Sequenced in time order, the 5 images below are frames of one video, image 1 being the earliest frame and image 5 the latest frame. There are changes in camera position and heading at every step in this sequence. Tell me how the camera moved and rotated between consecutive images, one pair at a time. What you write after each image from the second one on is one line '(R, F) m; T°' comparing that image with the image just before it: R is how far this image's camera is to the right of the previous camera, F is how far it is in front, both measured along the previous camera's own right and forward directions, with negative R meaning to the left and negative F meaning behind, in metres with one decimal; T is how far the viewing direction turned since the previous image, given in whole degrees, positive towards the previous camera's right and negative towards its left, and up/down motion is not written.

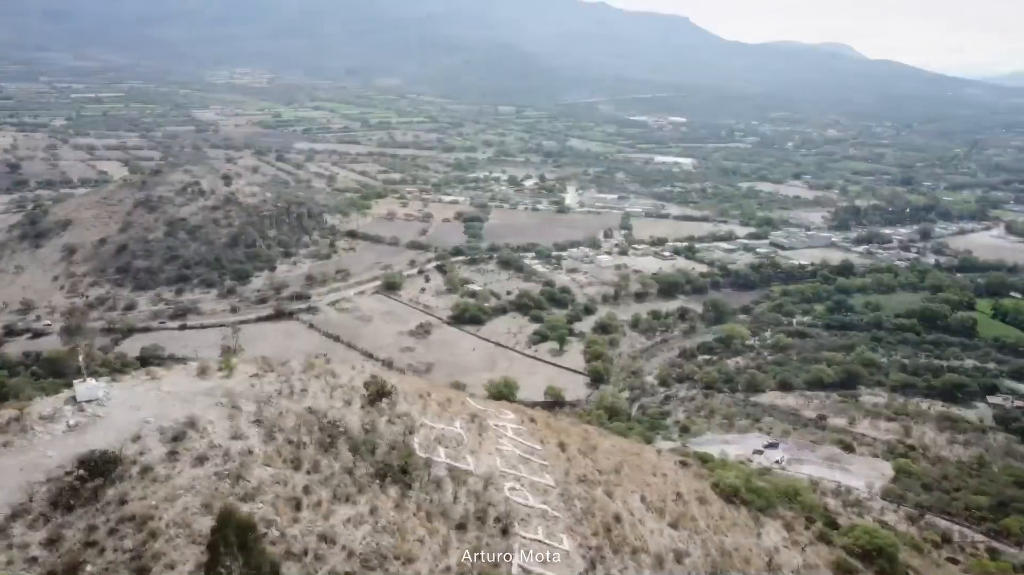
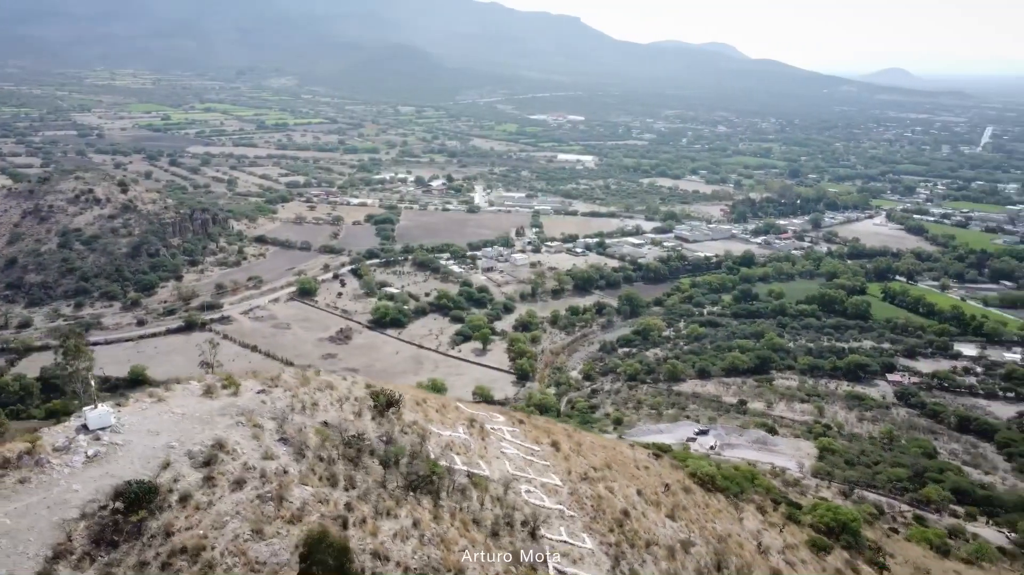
(-0.6, 0.0) m; +7°
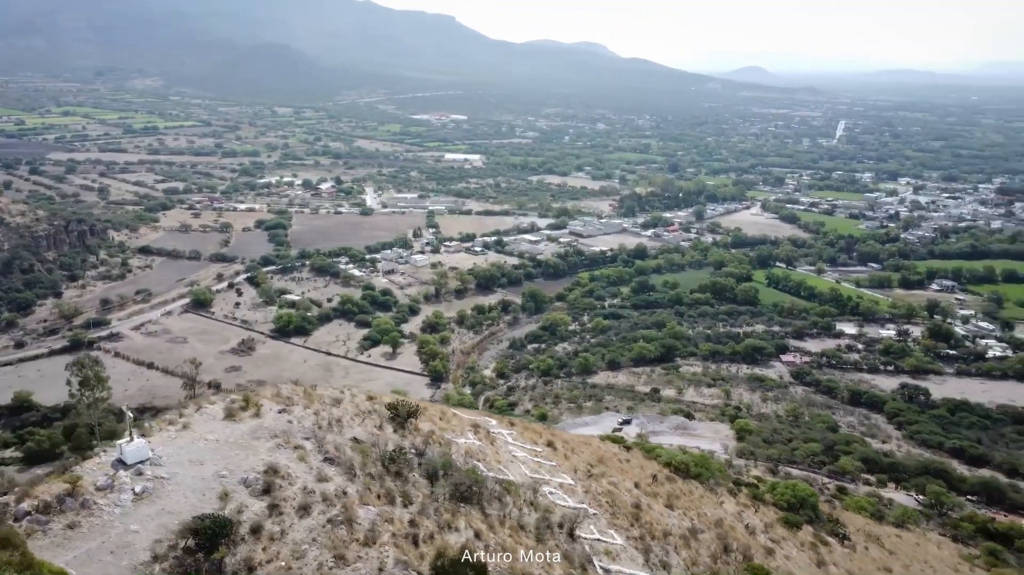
(-0.7, +0.1) m; +8°
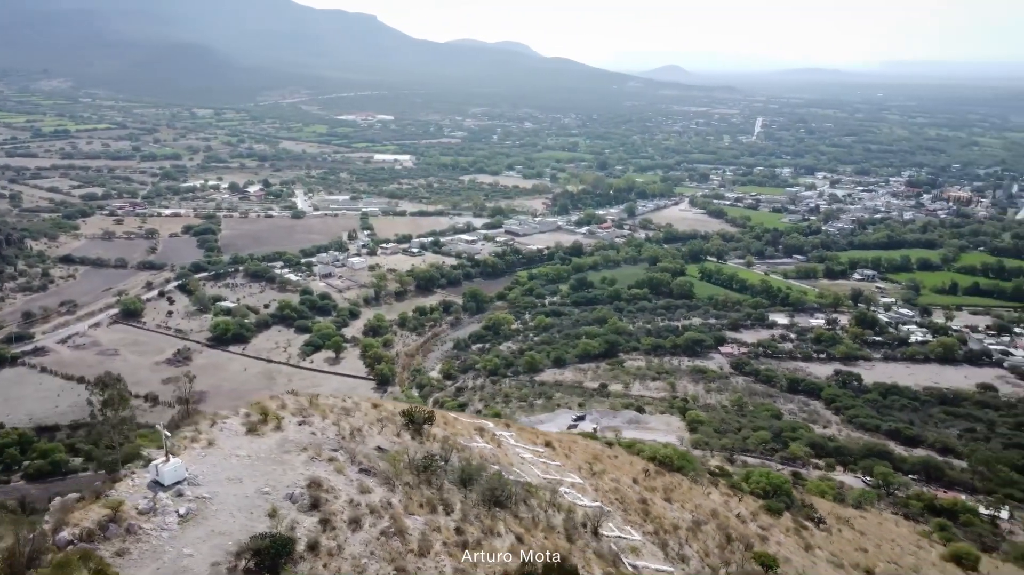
(-0.4, 0.0) m; +5°
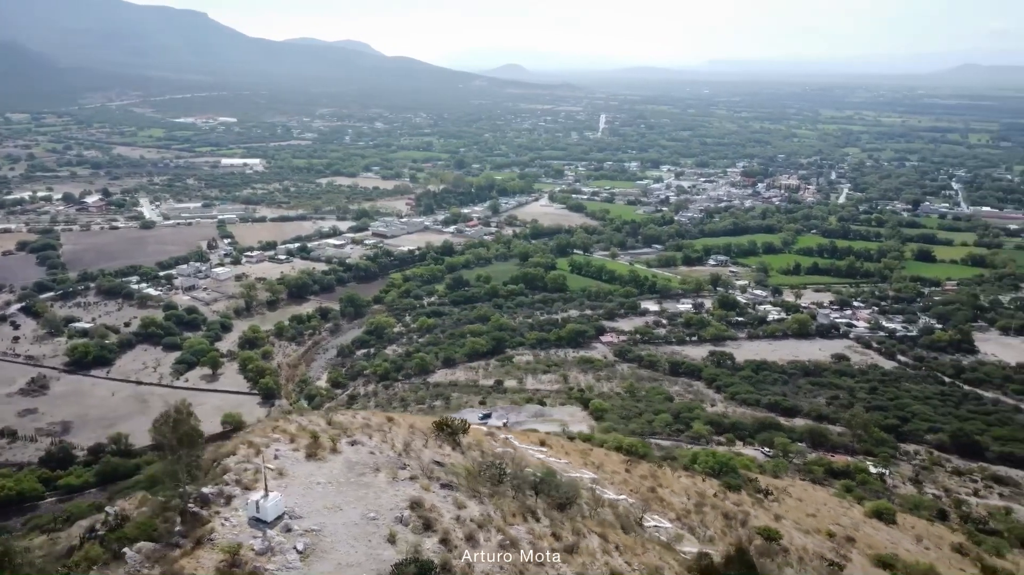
(-0.9, +0.1) m; +11°
